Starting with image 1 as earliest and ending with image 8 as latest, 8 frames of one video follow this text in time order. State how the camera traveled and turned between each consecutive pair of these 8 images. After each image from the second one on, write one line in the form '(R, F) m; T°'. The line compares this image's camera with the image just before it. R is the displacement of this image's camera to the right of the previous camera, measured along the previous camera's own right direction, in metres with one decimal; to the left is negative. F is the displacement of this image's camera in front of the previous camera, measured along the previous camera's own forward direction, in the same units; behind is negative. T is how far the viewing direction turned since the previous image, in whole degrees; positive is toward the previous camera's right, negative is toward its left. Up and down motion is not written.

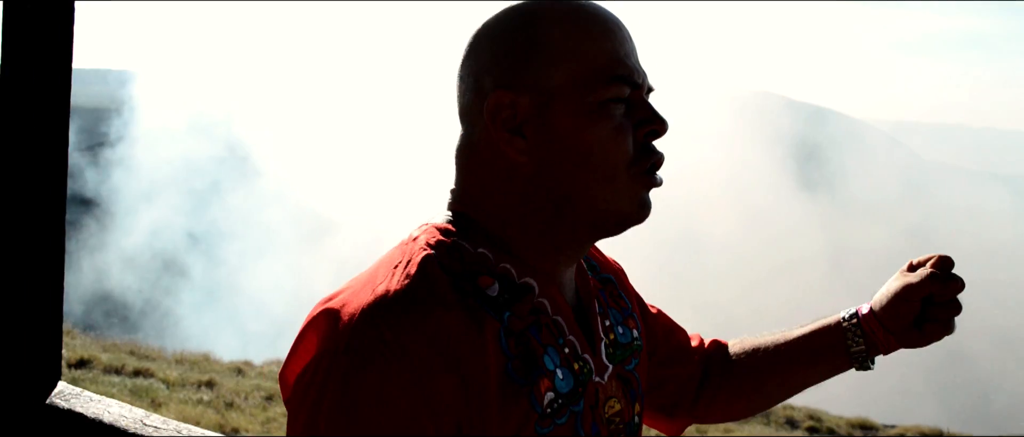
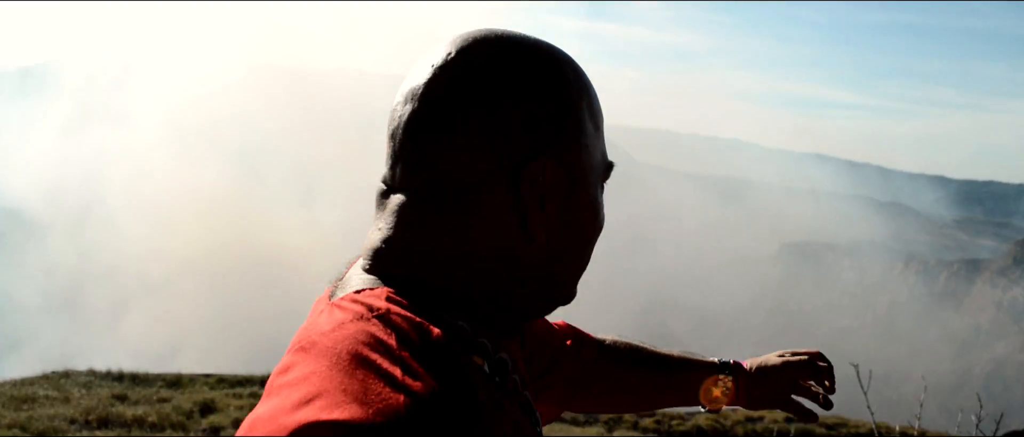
(-0.7, -0.7) m; +19°
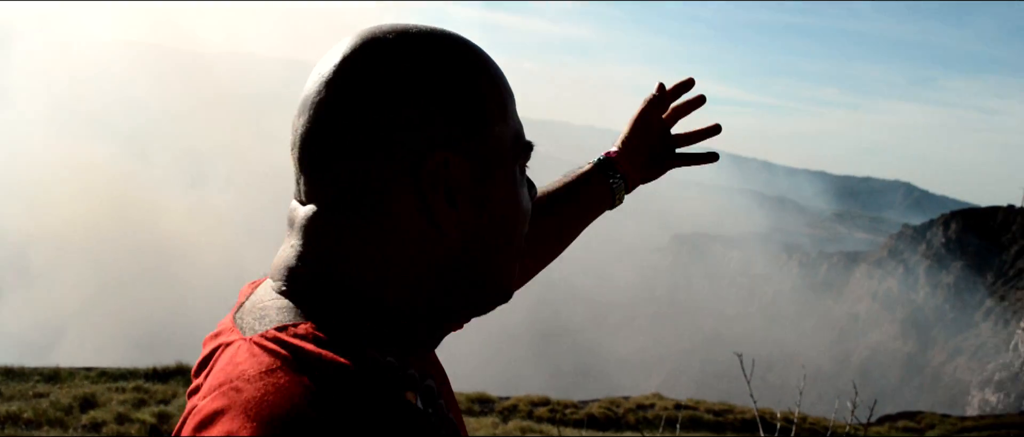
(-0.3, +0.4) m; +8°
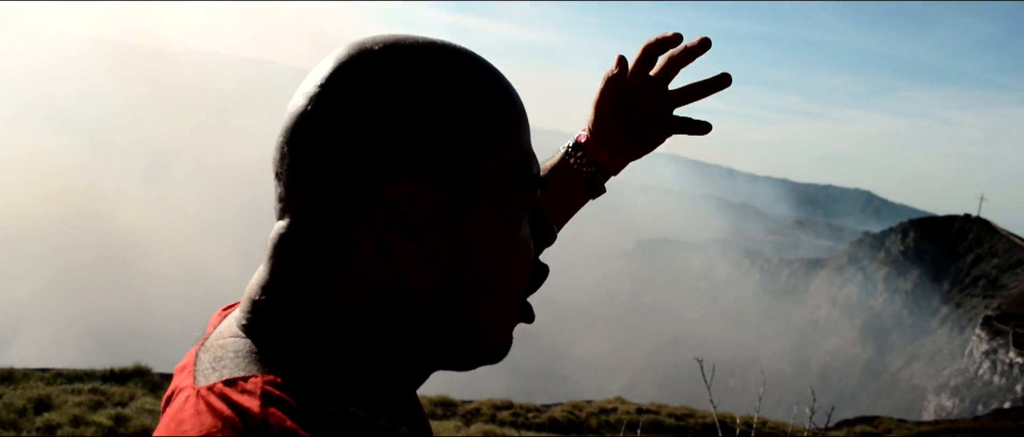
(-0.1, +0.1) m; +3°
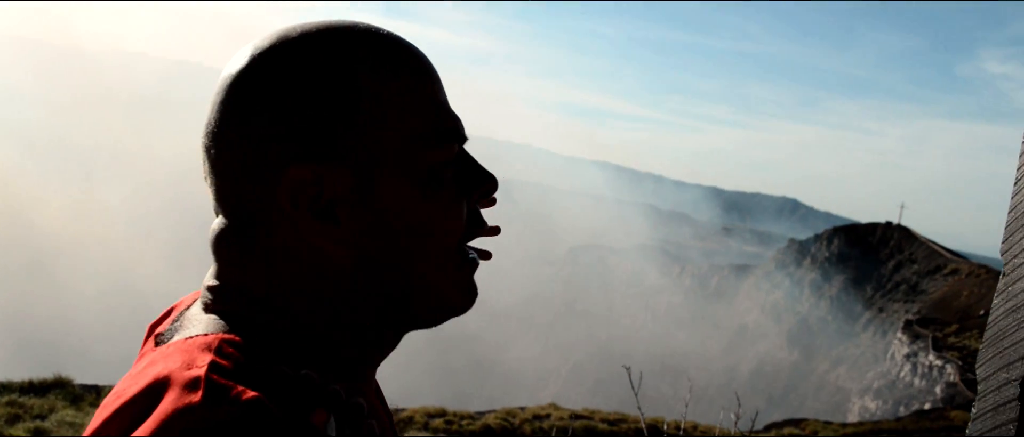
(-0.3, +0.2) m; +5°
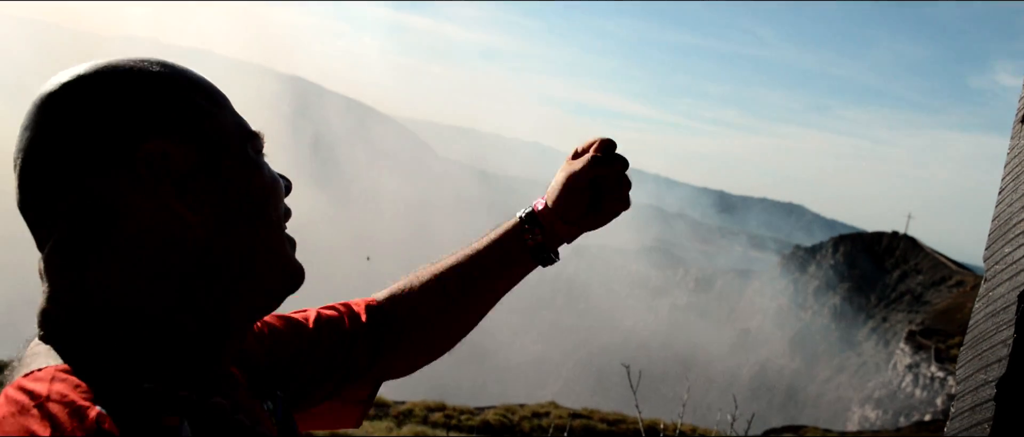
(0.0, 0.0) m; 0°
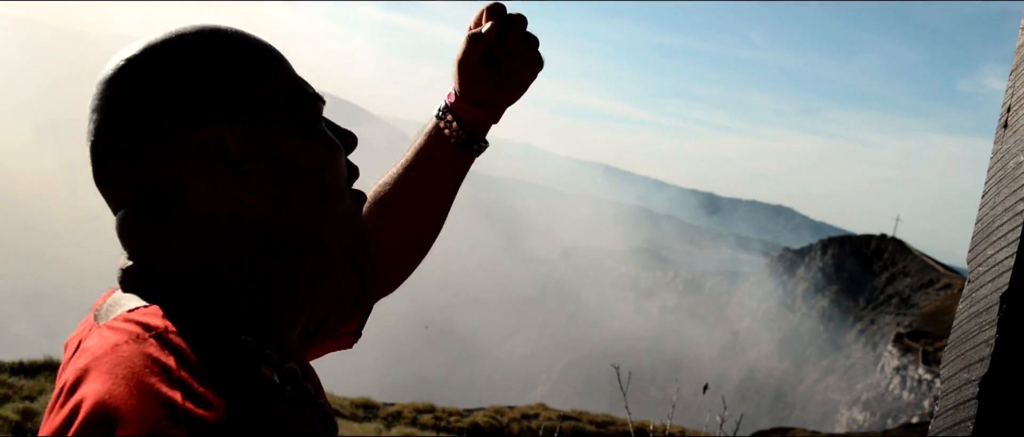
(0.0, 0.0) m; +1°
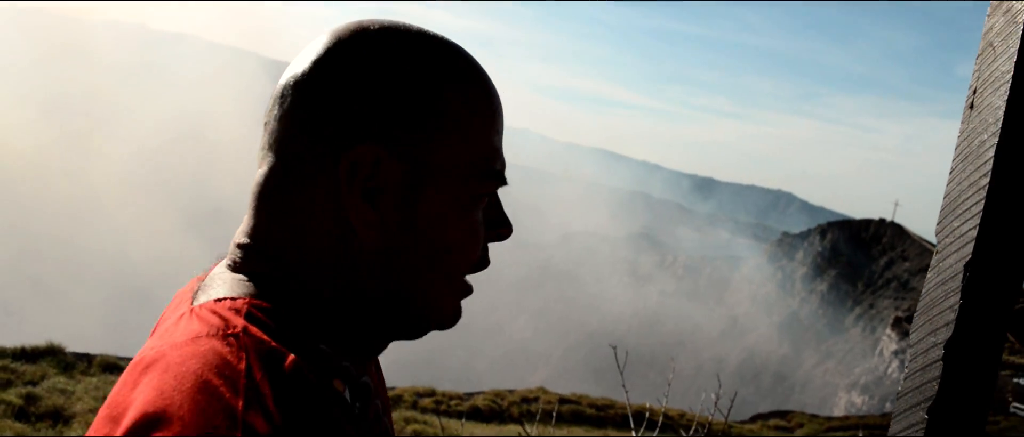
(0.0, 0.0) m; 0°
